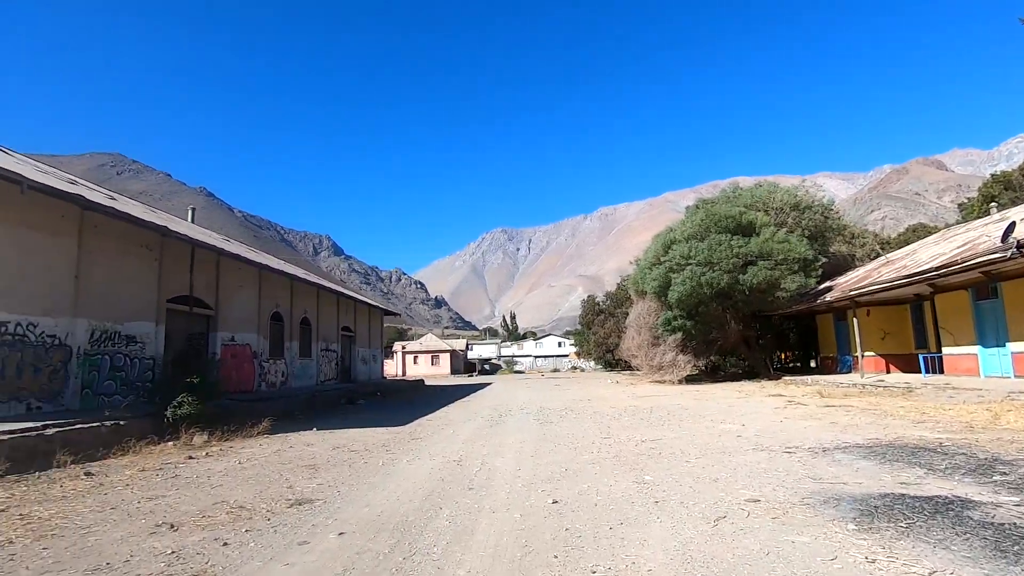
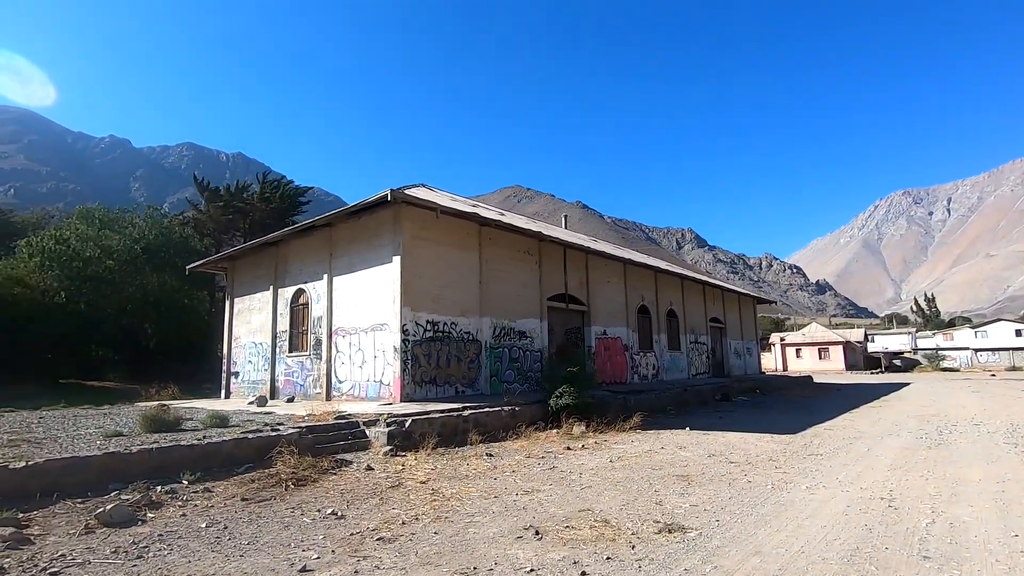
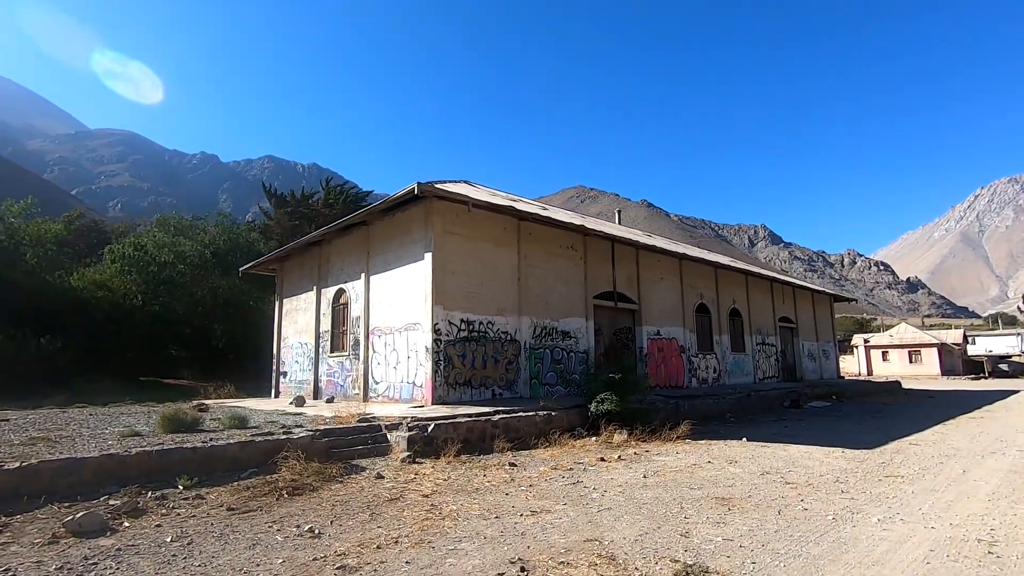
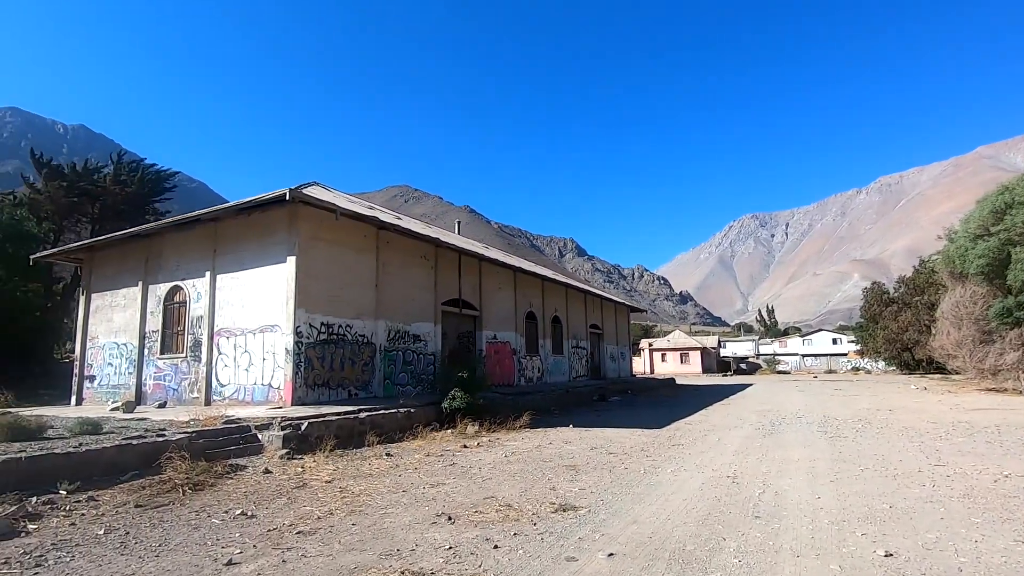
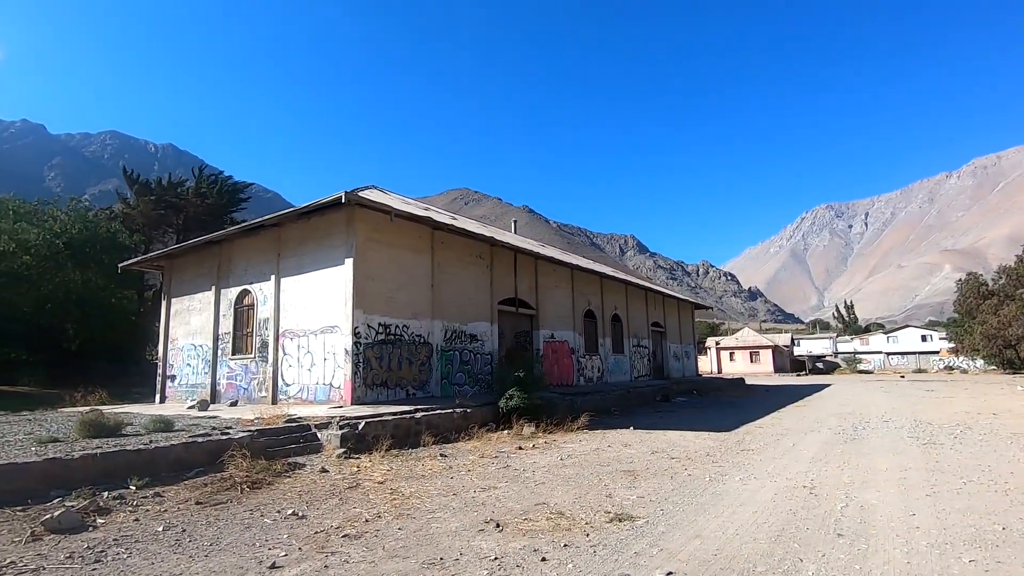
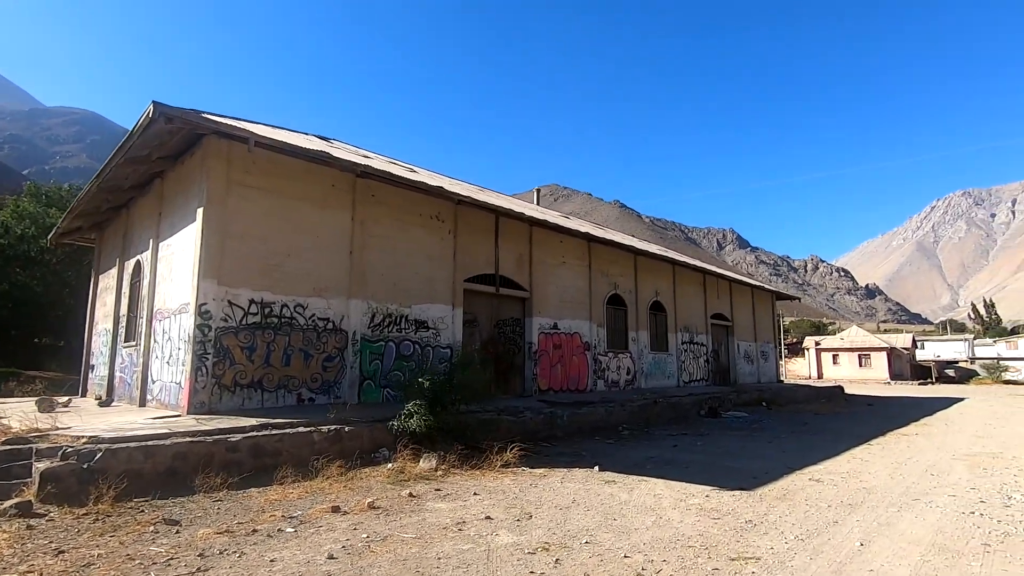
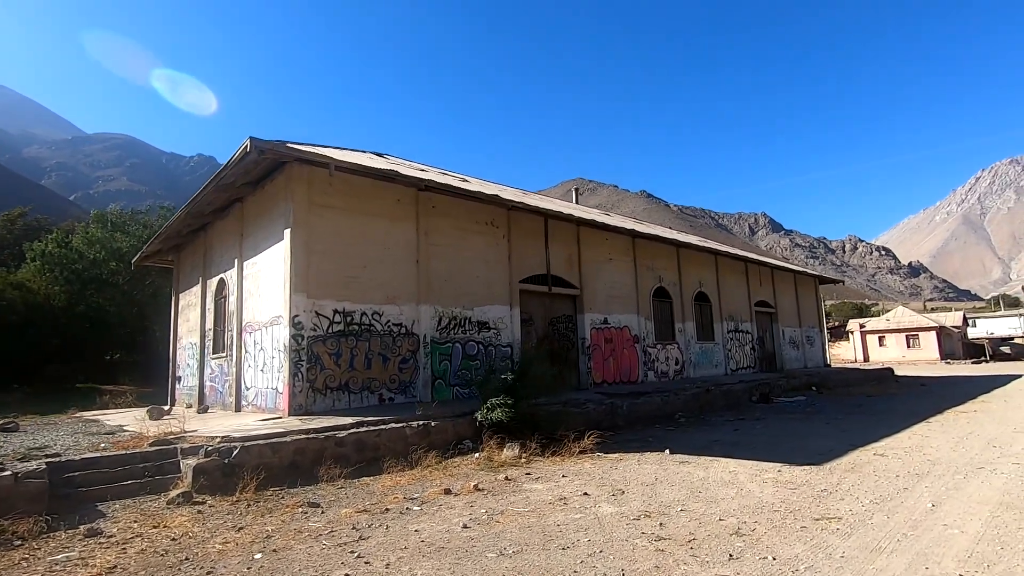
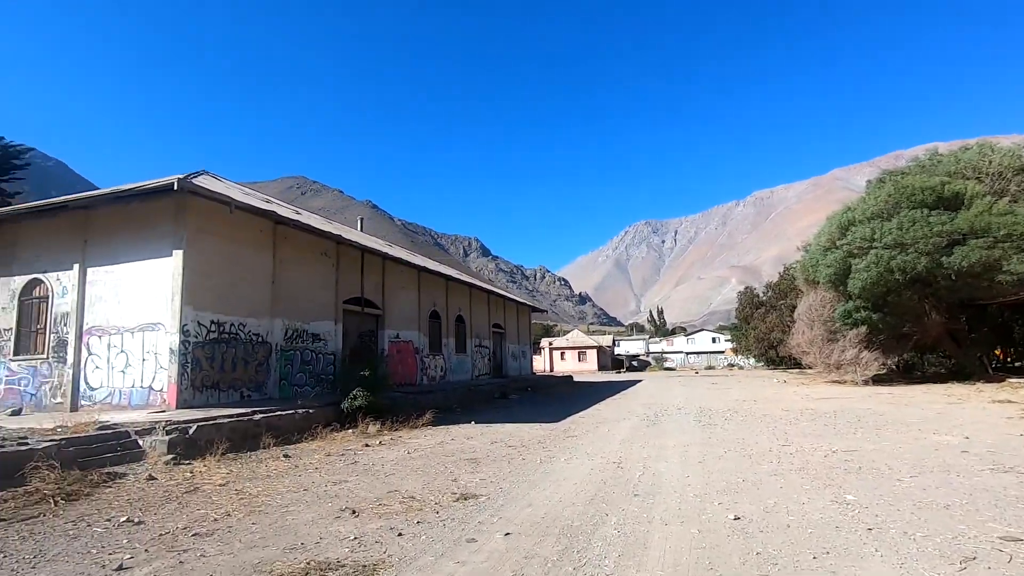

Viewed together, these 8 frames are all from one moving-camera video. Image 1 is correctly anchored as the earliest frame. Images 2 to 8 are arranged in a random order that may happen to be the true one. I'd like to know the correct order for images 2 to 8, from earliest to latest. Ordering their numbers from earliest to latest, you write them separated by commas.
8, 4, 5, 2, 3, 7, 6
